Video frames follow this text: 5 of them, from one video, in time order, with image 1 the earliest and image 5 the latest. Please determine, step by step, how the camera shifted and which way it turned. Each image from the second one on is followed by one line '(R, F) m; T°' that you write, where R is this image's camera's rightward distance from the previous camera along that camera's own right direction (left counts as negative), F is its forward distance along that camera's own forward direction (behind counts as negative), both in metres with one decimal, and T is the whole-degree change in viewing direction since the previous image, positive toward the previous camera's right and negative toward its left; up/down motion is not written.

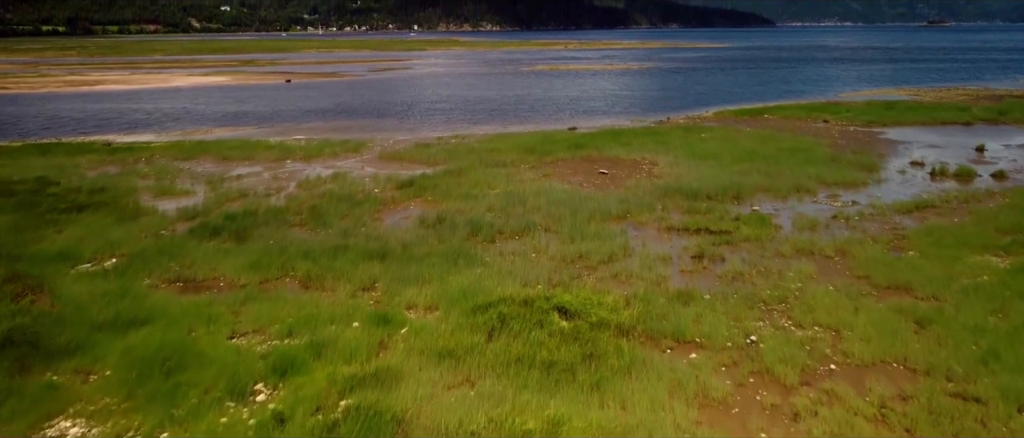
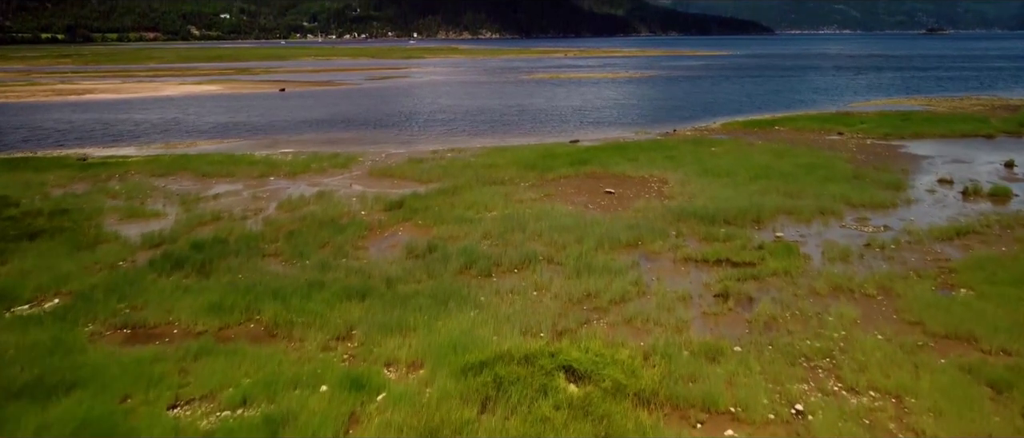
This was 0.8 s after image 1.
(0.0, +1.4) m; 0°
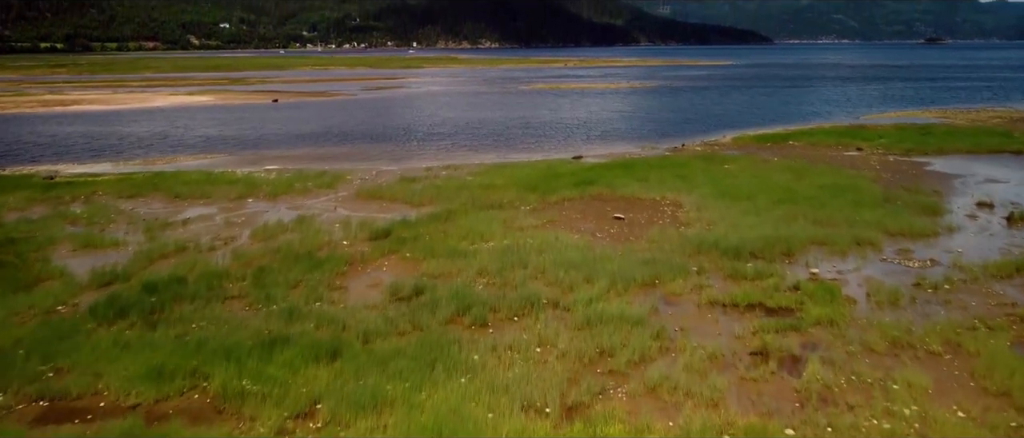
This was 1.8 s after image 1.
(0.0, +1.6) m; 0°
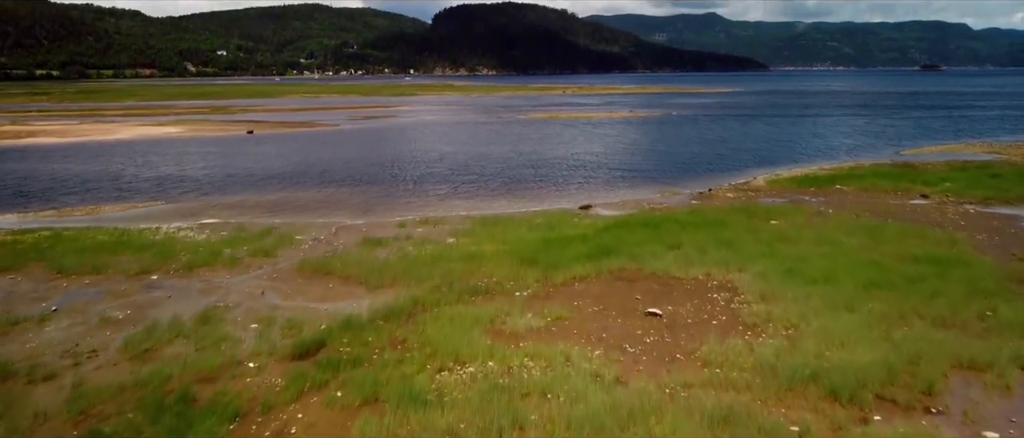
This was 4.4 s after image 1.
(+0.1, +4.6) m; 0°
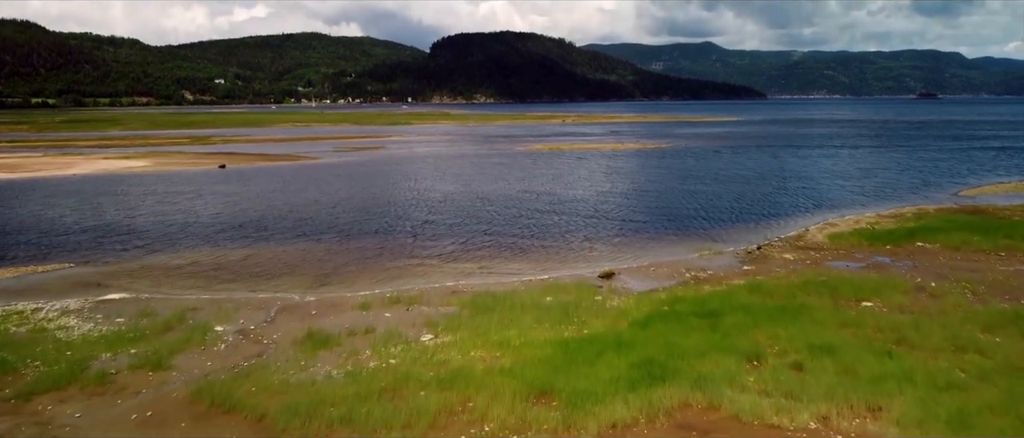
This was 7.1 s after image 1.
(-0.1, +4.7) m; 0°
